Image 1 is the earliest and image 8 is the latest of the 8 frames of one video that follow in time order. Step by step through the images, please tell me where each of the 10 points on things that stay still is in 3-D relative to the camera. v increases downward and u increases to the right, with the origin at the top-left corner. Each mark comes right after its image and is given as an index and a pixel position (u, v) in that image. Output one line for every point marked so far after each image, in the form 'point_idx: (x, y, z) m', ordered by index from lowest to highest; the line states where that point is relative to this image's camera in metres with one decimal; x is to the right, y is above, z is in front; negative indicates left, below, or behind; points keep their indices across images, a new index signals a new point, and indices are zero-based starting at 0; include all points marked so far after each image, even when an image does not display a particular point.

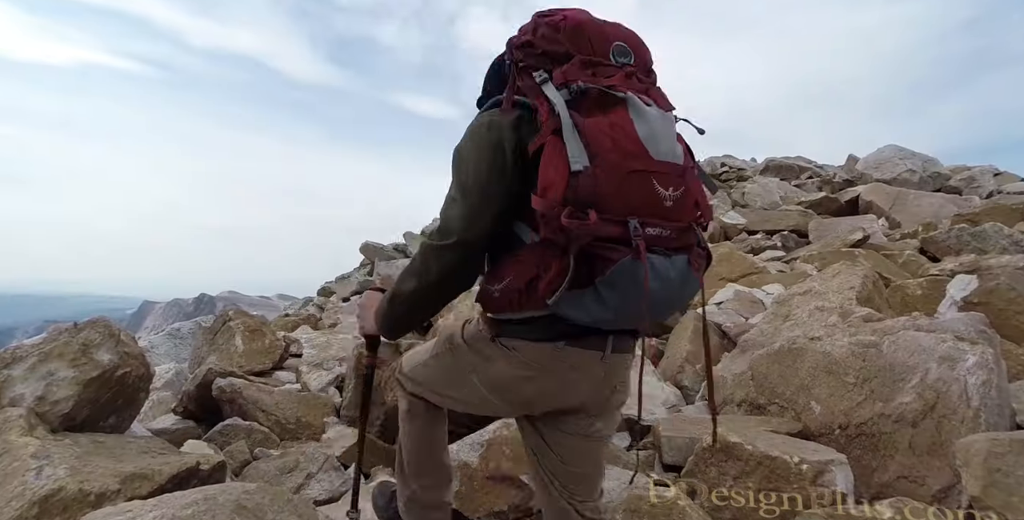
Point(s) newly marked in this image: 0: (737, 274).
0: (+3.4, -0.2, +8.6) m
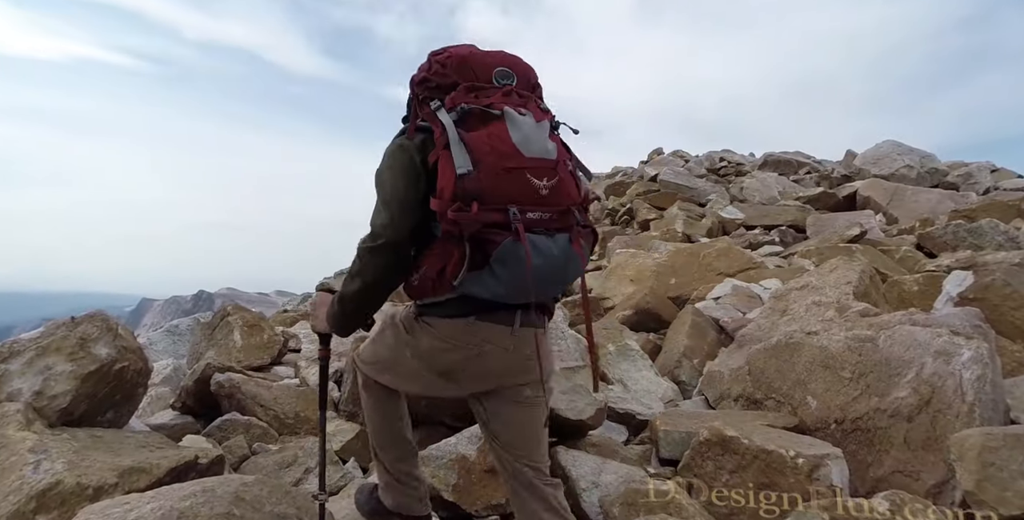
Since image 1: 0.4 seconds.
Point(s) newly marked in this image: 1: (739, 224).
0: (+3.4, -0.1, +8.6) m
1: (+5.2, +0.8, +12.9) m
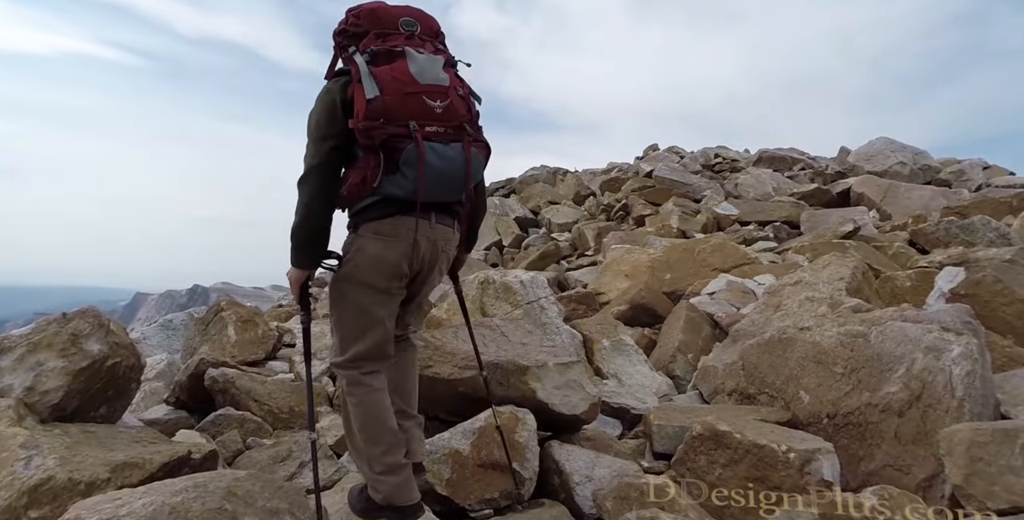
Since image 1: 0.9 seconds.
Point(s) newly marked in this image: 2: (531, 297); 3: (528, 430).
0: (+3.3, -0.1, +8.6) m
1: (+5.1, +0.9, +12.9) m
2: (+0.2, -0.3, +5.2) m
3: (+0.1, -0.9, +2.9) m
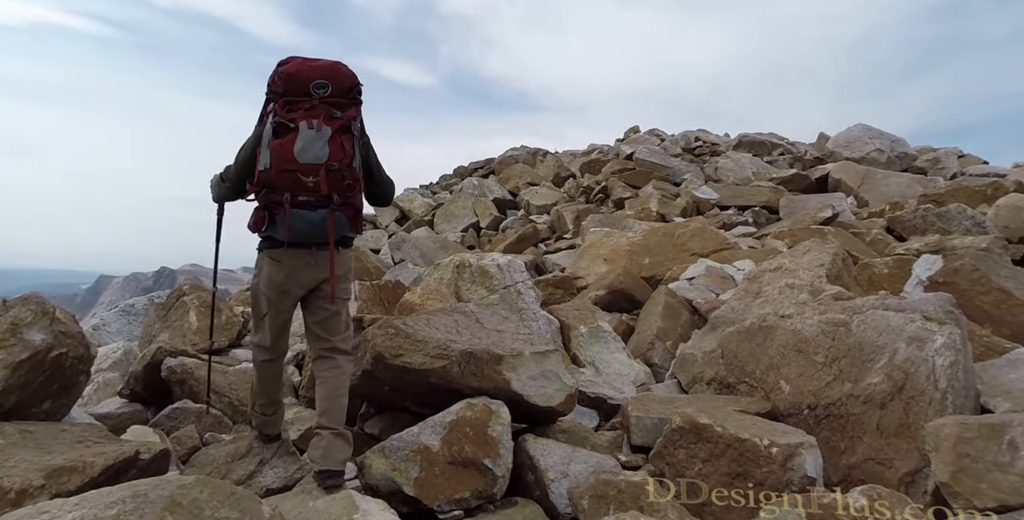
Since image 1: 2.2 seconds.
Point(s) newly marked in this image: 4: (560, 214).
0: (+3.0, +0.2, +8.5) m
1: (+4.6, +1.3, +12.9) m
2: (0.0, -0.2, +5.0) m
3: (0.0, -0.8, +2.7) m
4: (+1.0, +1.0, +12.2) m
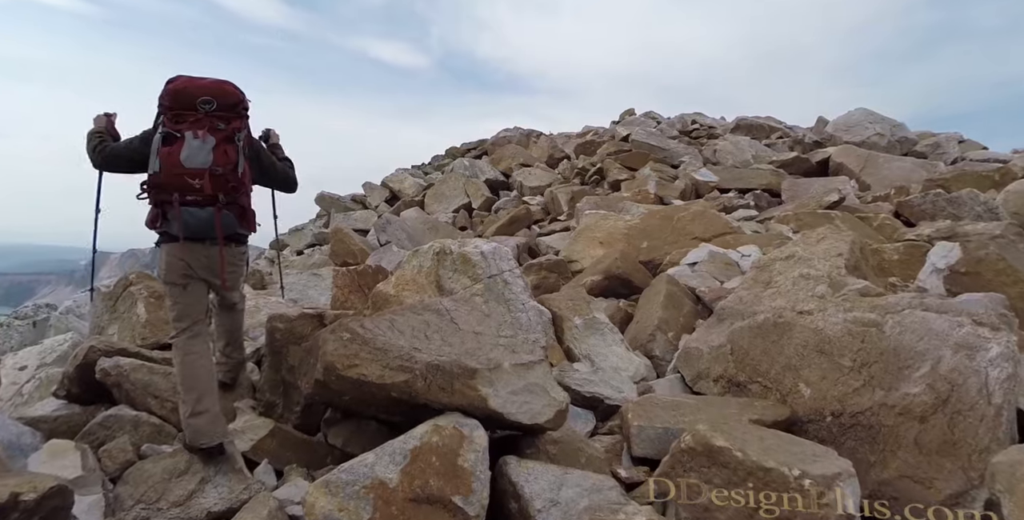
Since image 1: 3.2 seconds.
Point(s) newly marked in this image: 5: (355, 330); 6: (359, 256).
0: (+2.9, +0.4, +8.1) m
1: (+4.4, +1.6, +12.4) m
2: (-0.1, -0.1, +4.6) m
3: (-0.1, -0.7, +2.3) m
4: (+0.8, +1.3, +11.7) m
5: (-0.7, -0.3, +2.8) m
6: (-2.2, +0.1, +8.0) m
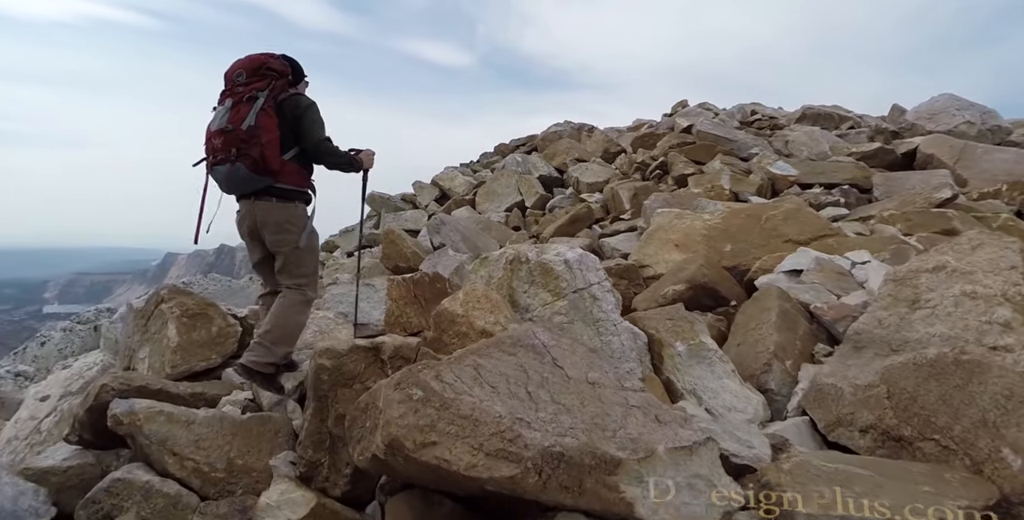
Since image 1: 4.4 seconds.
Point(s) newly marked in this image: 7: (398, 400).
0: (+3.7, +0.3, +7.1) m
1: (+5.6, +1.6, +11.3) m
2: (+0.5, -0.2, +3.8) m
3: (+0.3, -0.9, +1.5) m
4: (+2.0, +1.3, +10.9) m
5: (-0.3, -0.4, +2.1) m
6: (-1.3, 0.0, +7.4) m
7: (-0.4, -0.5, +2.0) m
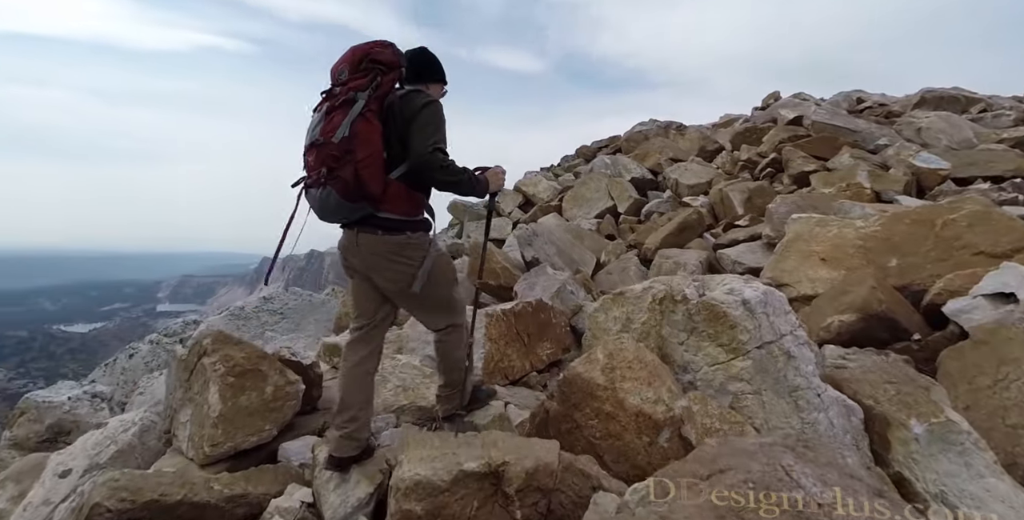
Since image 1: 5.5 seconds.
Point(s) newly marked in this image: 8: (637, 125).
0: (+4.8, +0.1, +5.5) m
1: (+7.2, +1.4, +9.4) m
2: (+1.2, -0.4, +2.6) m
3: (+0.7, -1.1, +0.4) m
4: (+3.6, +1.1, +9.5) m
5: (+0.2, -0.7, +1.0) m
6: (-0.1, -0.2, +6.5) m
7: (+0.1, -0.7, +1.0) m
8: (+4.0, +4.2, +17.4) m
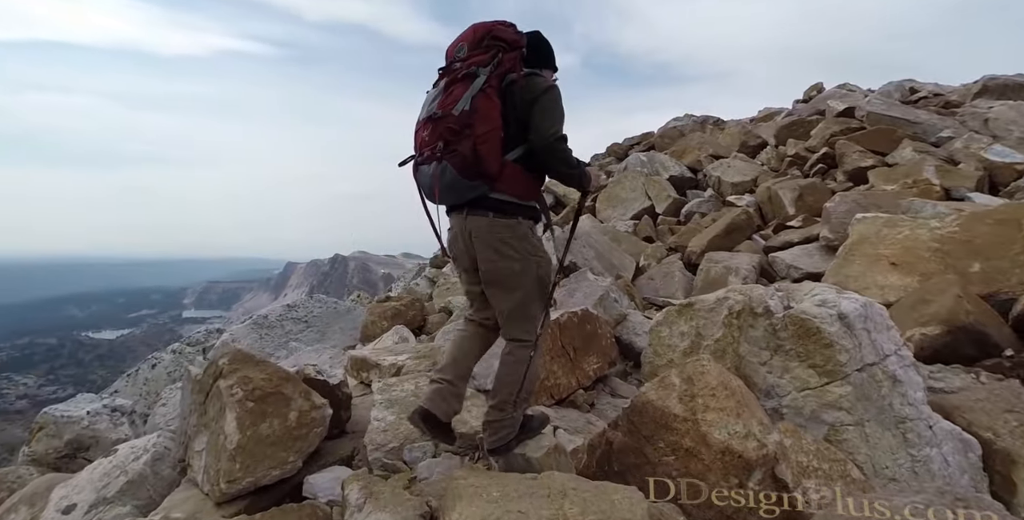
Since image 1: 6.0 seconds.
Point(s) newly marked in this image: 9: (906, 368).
0: (+5.2, +0.1, +4.9) m
1: (+7.8, +1.4, +8.7) m
2: (+1.4, -0.4, +2.2) m
3: (+0.9, -1.1, 0.0) m
4: (+4.1, +1.0, +8.9) m
5: (+0.4, -0.7, +0.6) m
6: (+0.3, -0.3, +6.0) m
7: (+0.3, -0.7, +0.6) m
8: (+4.8, +4.1, +16.8) m
9: (+1.6, -0.4, +2.2) m
